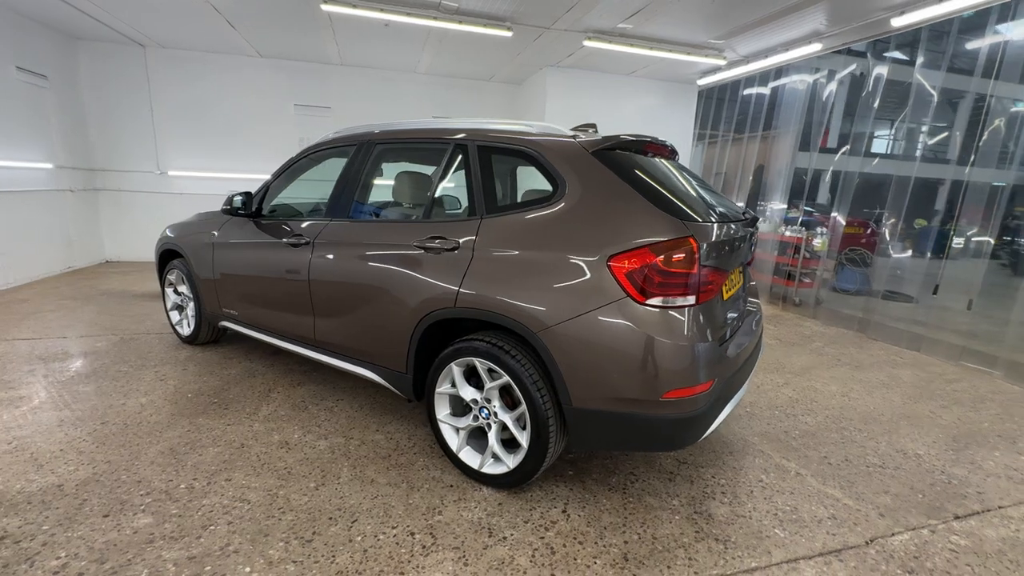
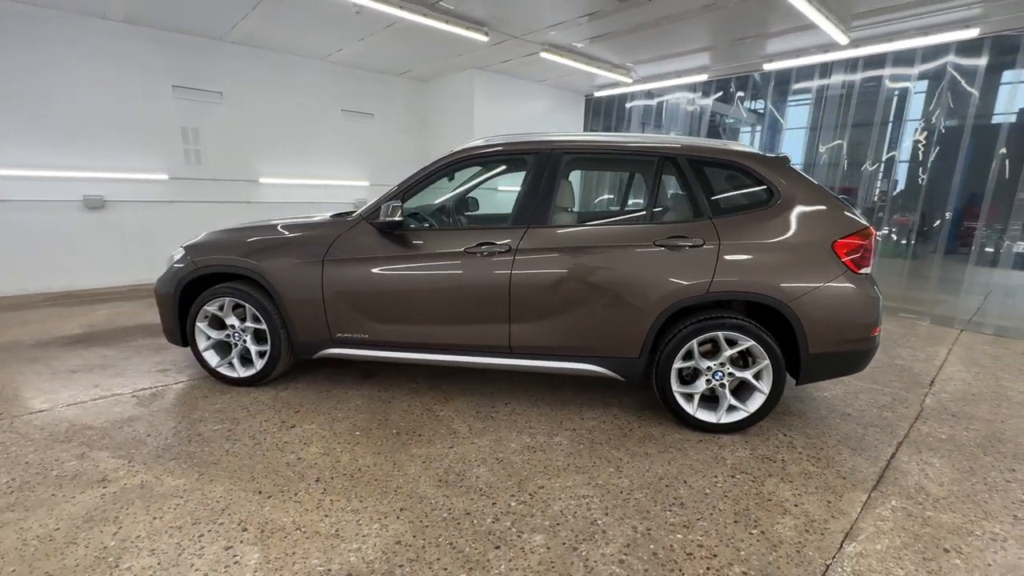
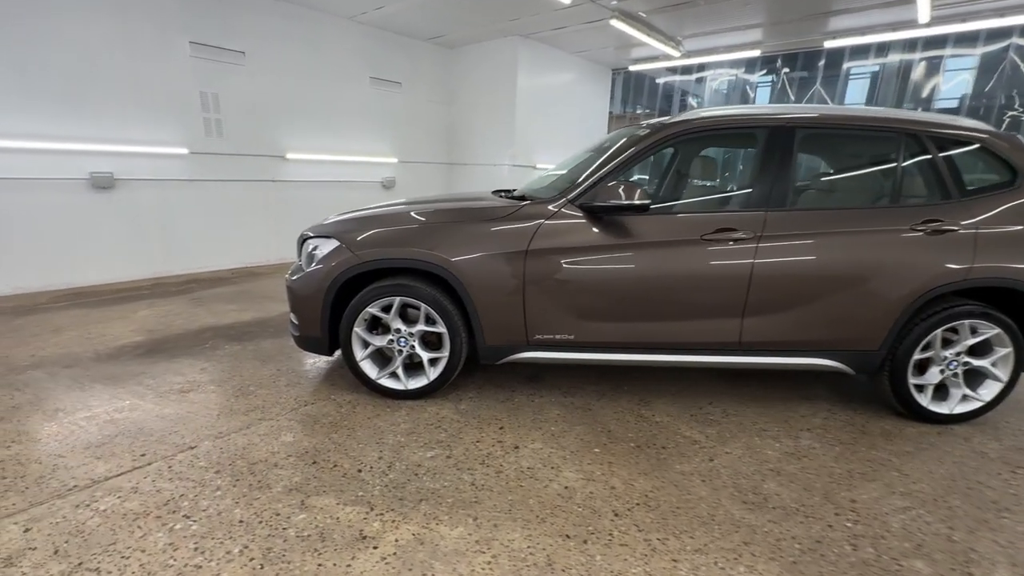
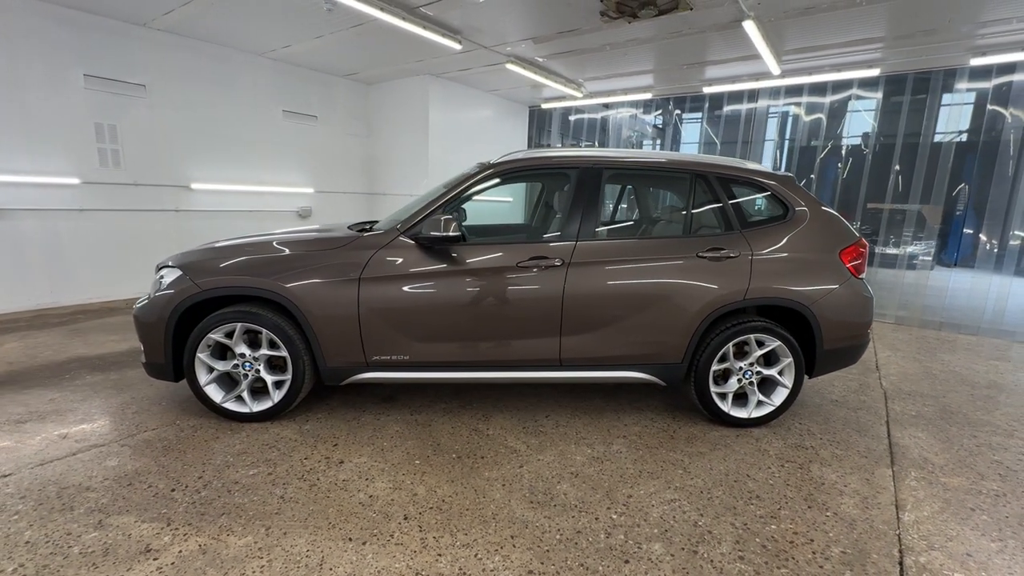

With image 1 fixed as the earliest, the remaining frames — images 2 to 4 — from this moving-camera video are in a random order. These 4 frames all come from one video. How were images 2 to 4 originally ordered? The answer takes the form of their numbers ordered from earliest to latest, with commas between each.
2, 4, 3
